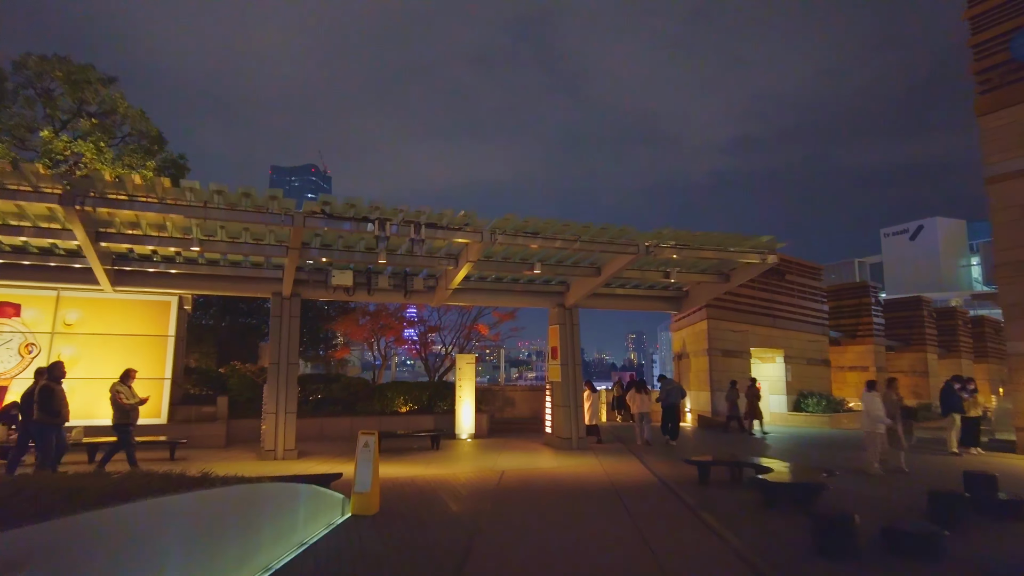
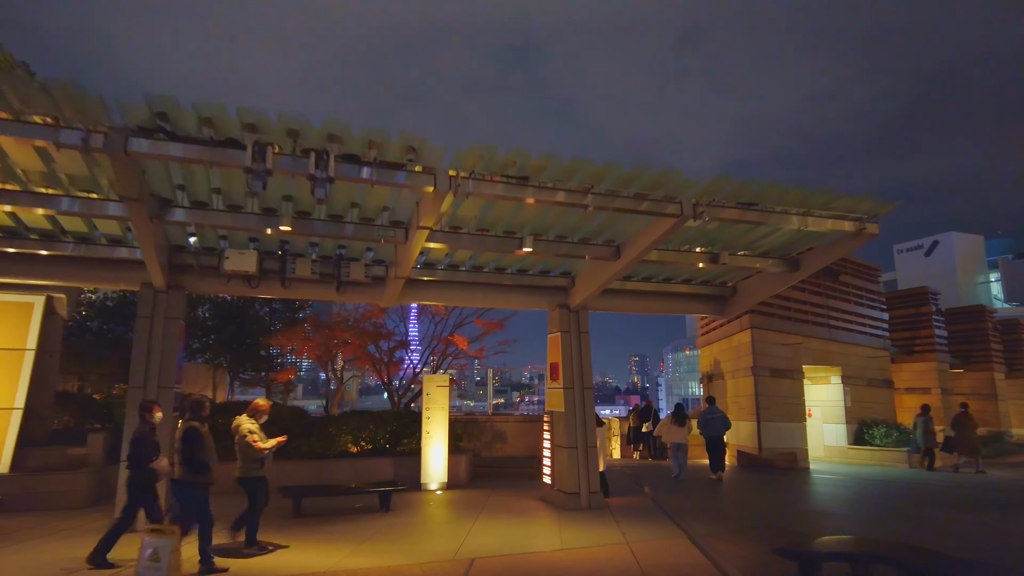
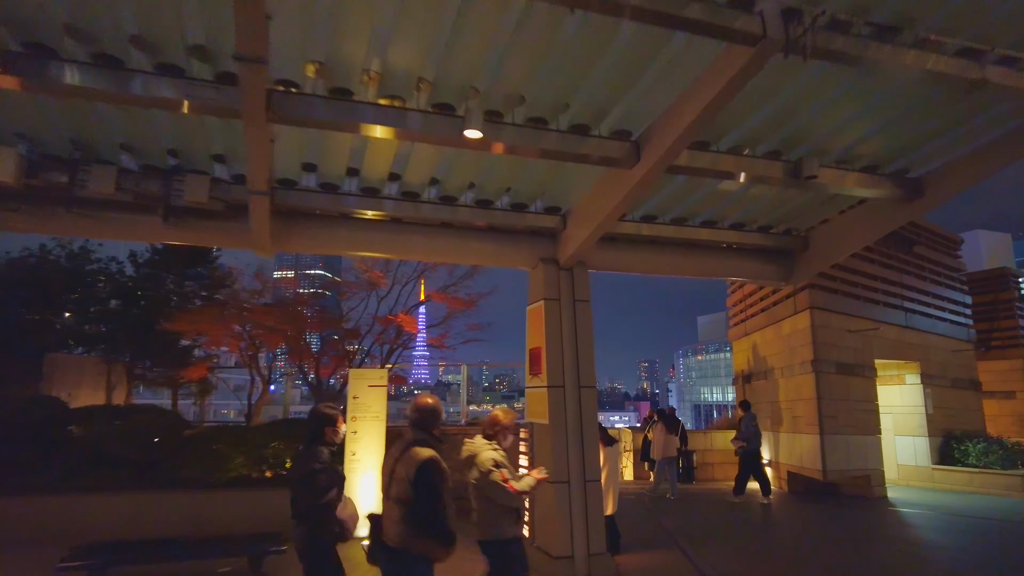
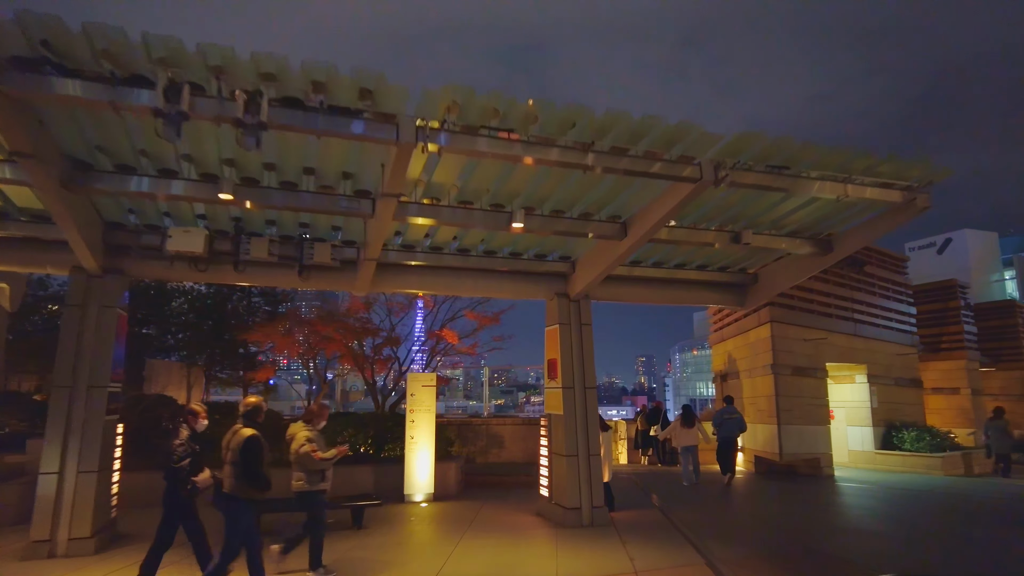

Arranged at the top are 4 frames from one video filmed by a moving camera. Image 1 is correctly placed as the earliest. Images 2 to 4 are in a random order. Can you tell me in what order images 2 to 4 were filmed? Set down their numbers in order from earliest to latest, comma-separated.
2, 4, 3
